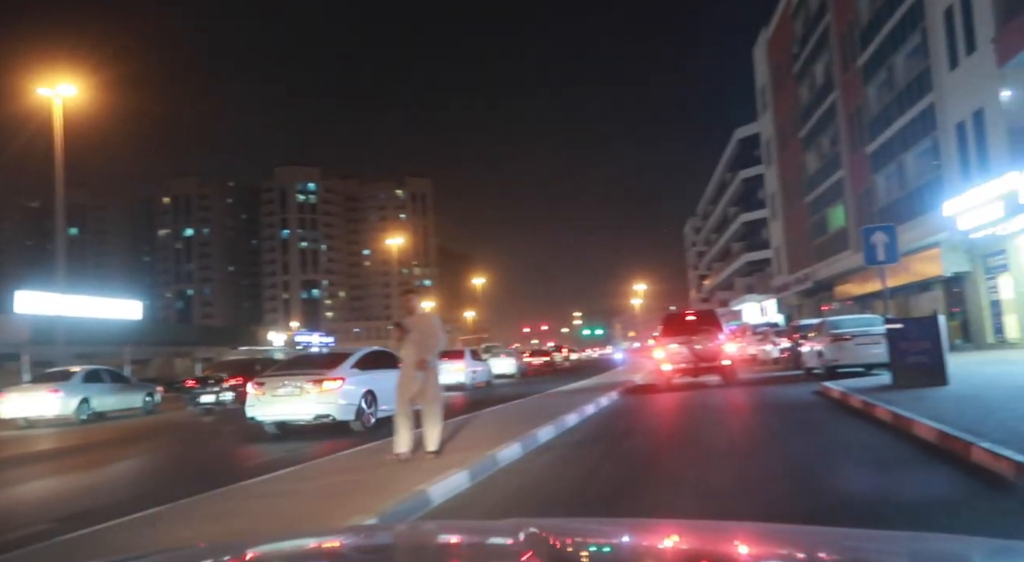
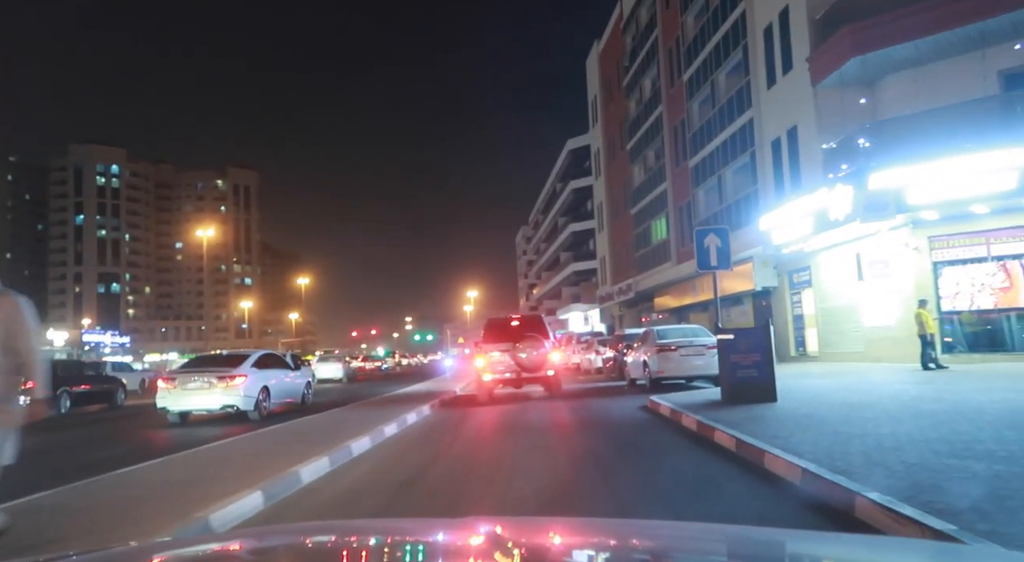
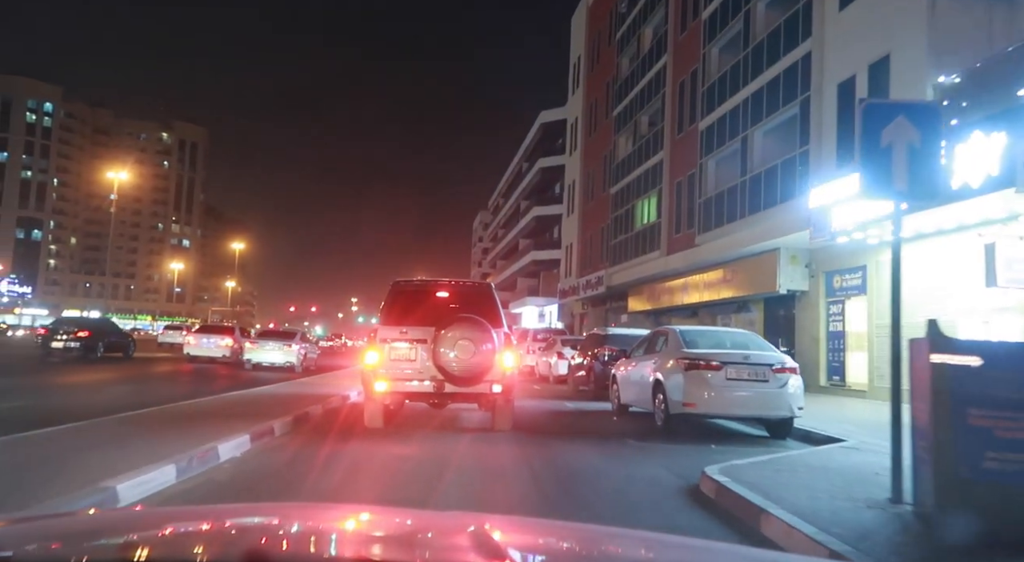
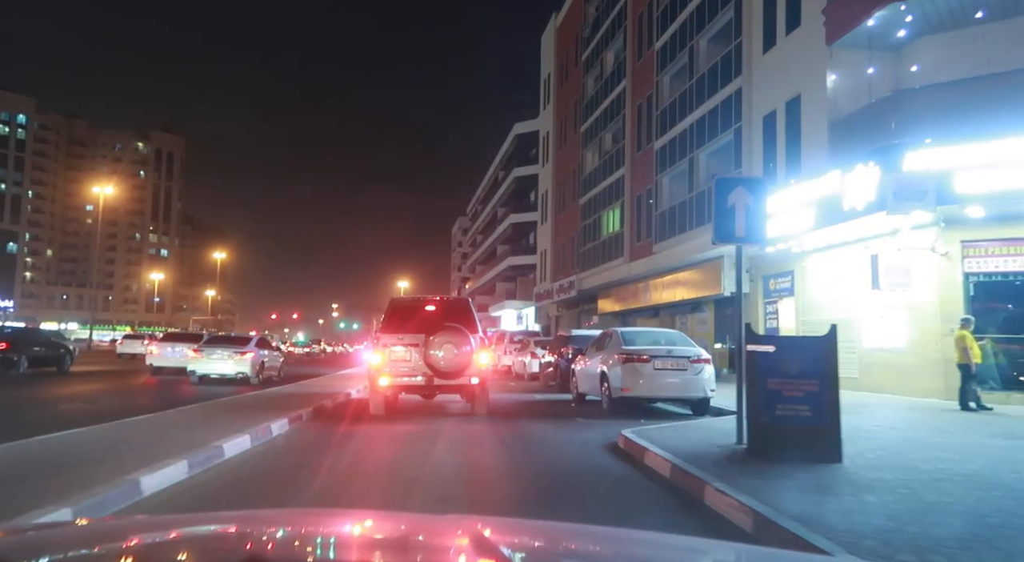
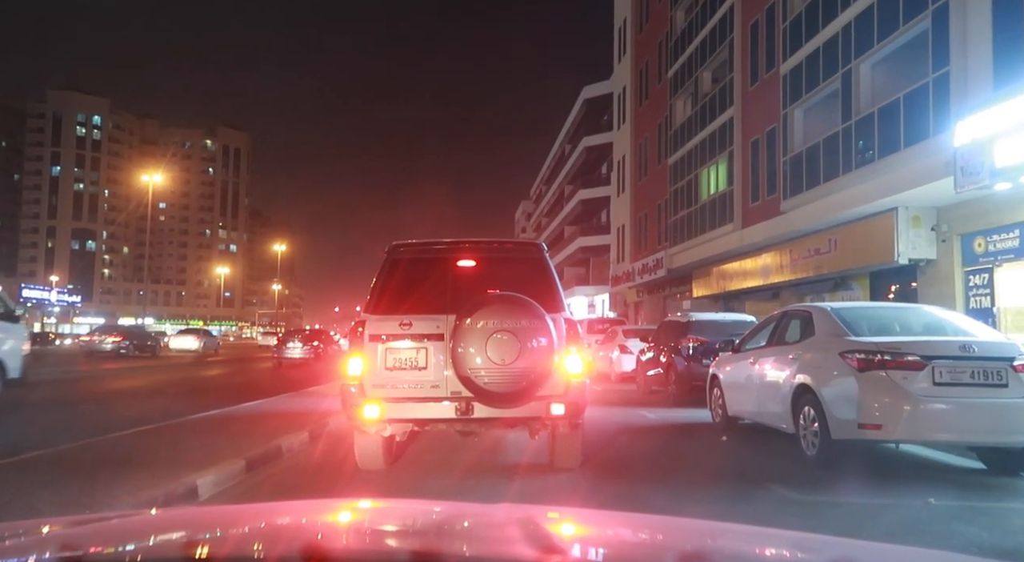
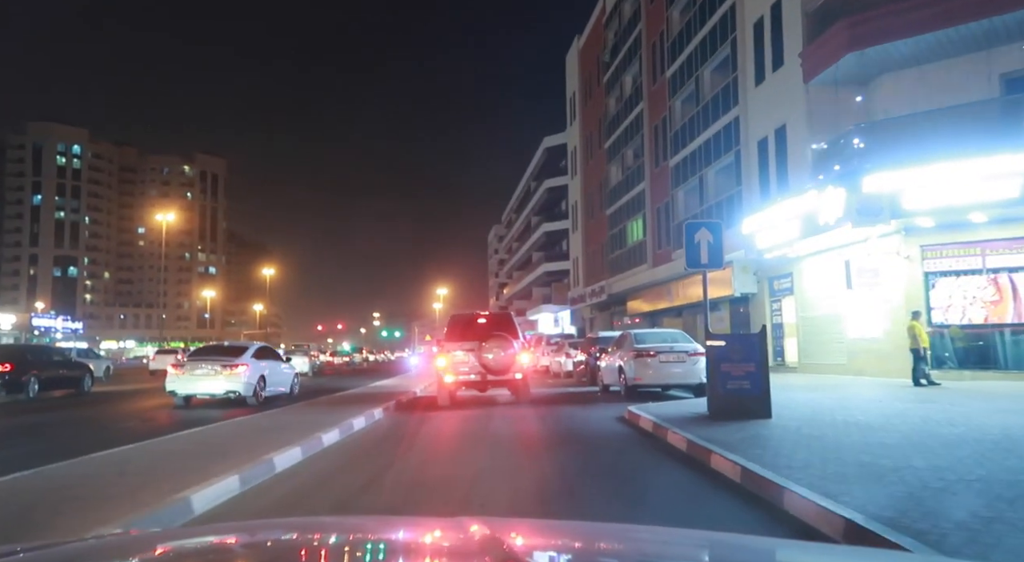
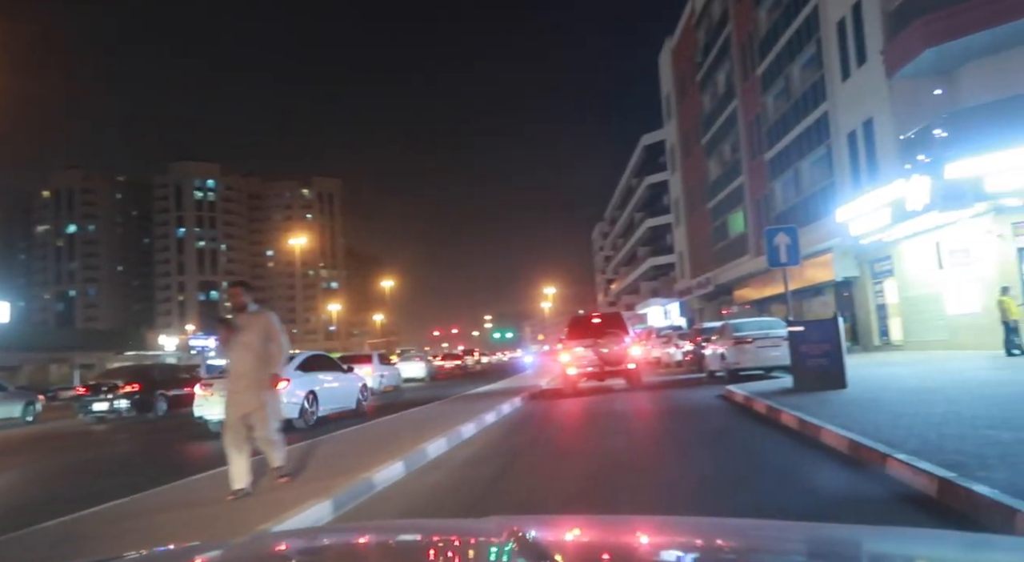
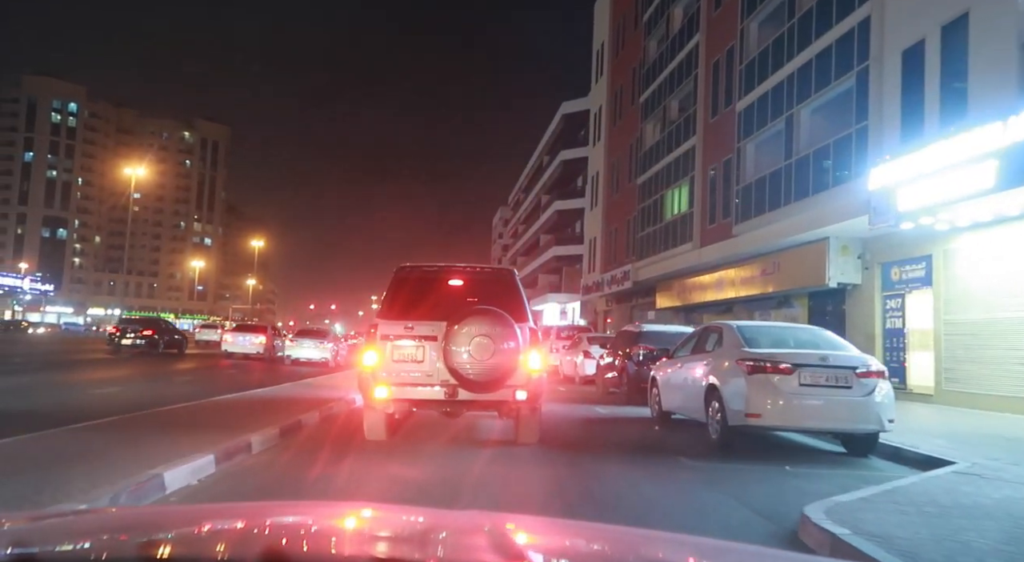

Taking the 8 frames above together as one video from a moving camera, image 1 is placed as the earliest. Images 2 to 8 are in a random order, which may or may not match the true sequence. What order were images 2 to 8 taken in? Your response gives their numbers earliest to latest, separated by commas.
7, 2, 6, 4, 3, 8, 5
